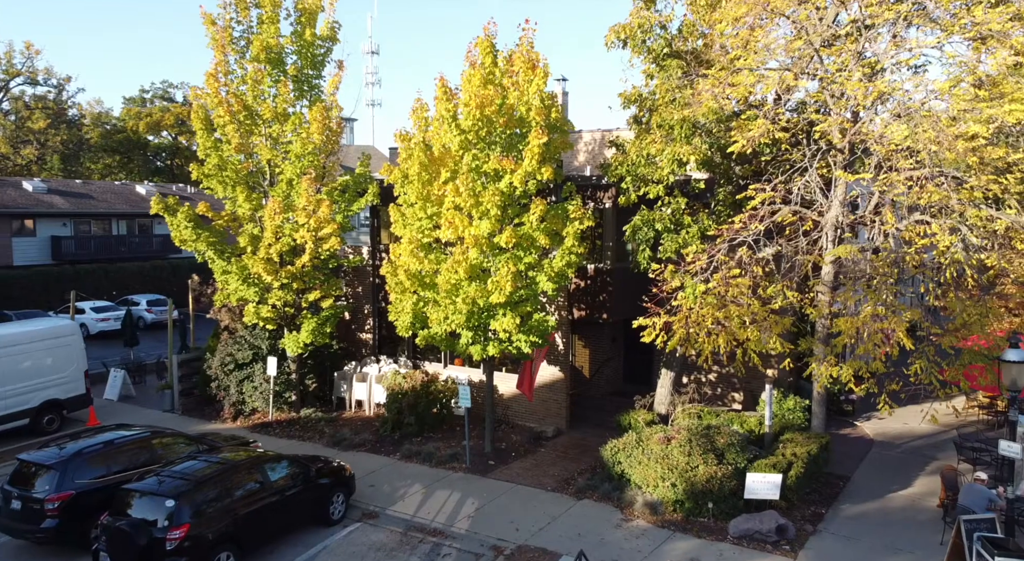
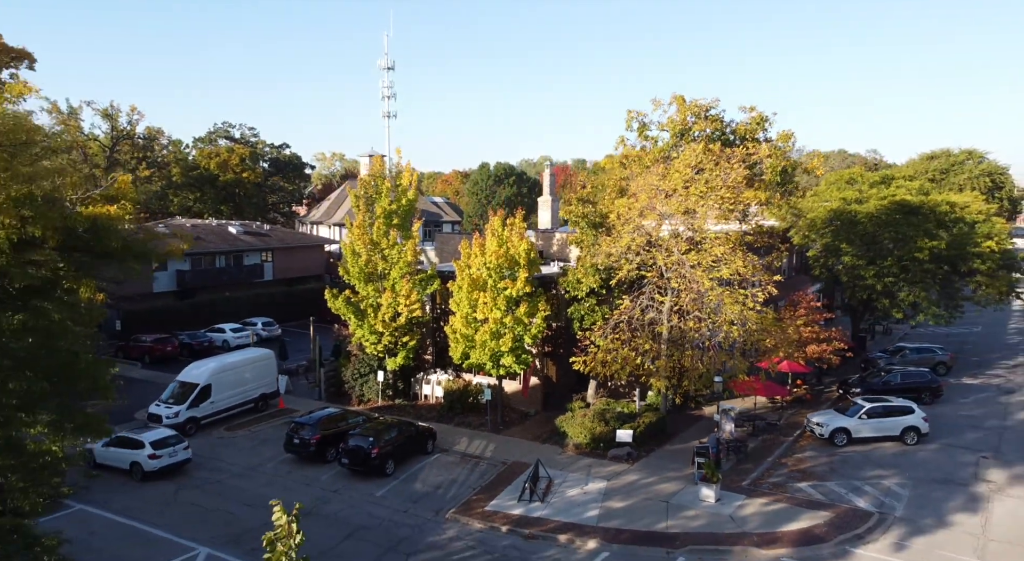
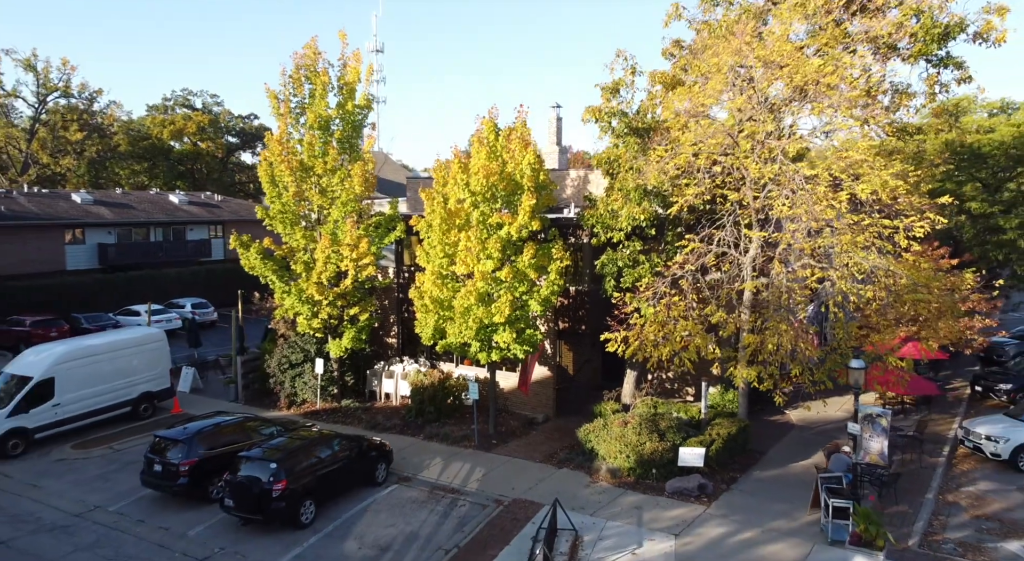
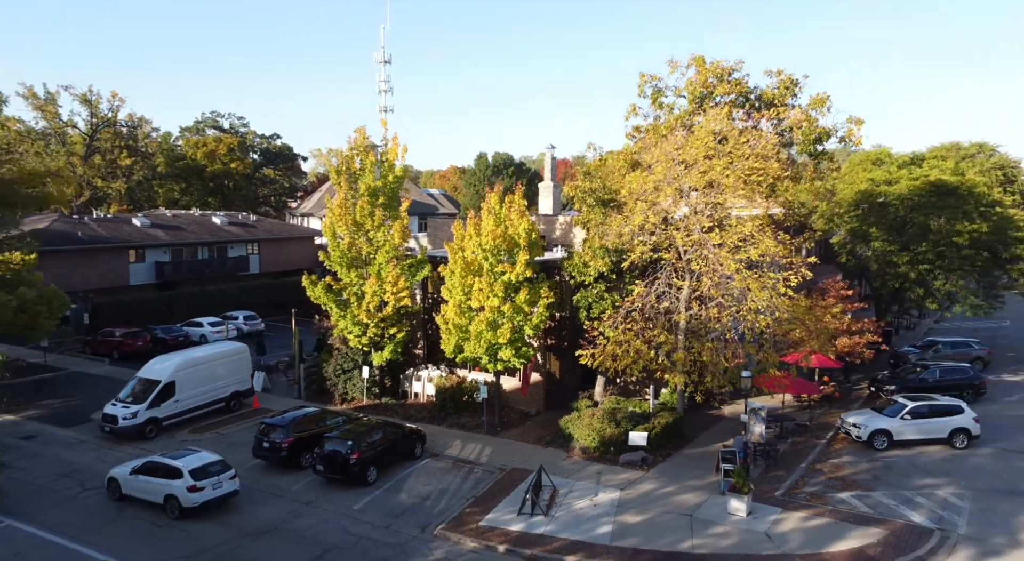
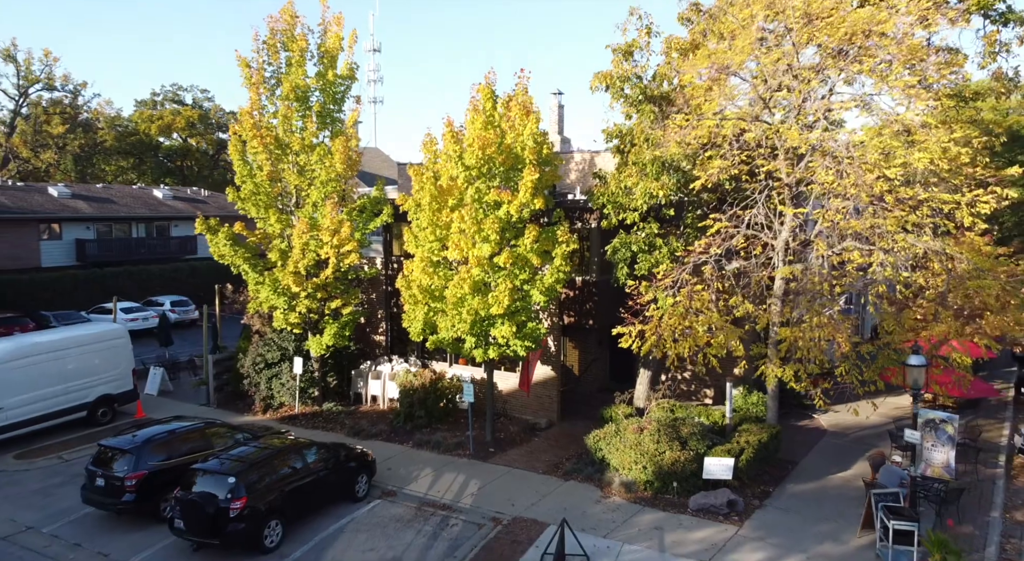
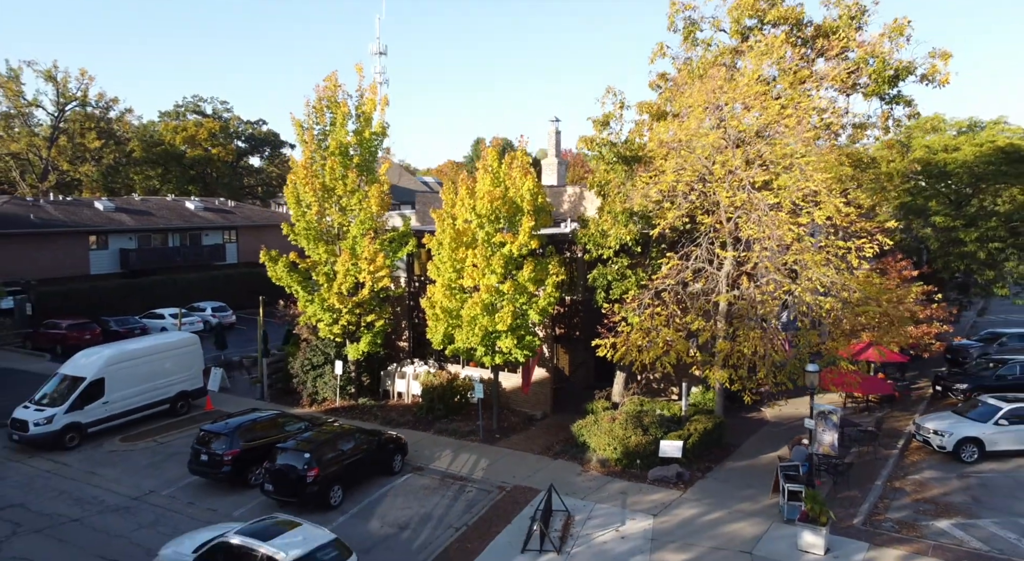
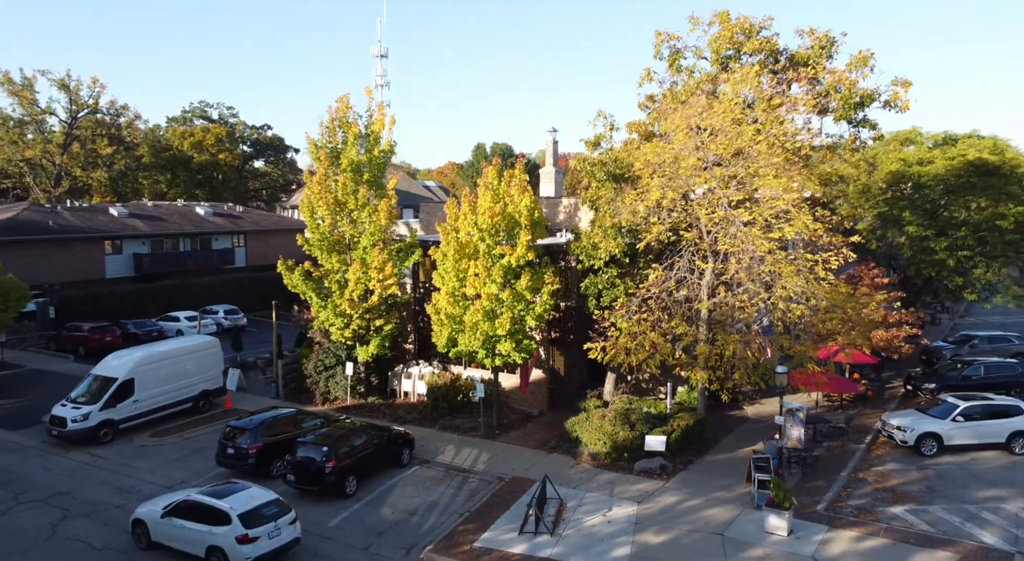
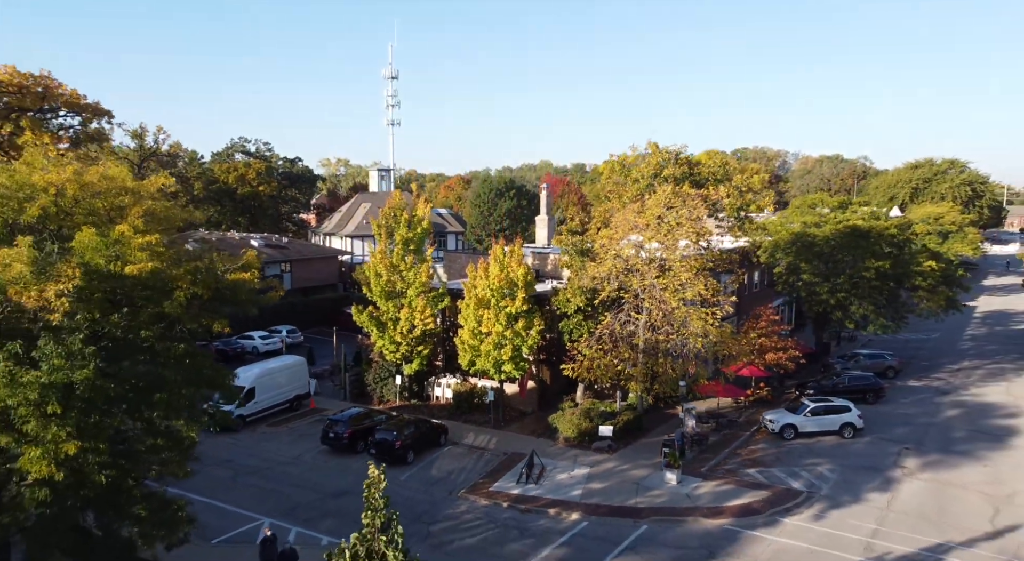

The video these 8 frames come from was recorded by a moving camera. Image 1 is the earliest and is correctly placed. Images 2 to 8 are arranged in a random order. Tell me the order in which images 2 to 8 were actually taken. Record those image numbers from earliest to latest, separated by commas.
5, 3, 6, 7, 4, 2, 8
